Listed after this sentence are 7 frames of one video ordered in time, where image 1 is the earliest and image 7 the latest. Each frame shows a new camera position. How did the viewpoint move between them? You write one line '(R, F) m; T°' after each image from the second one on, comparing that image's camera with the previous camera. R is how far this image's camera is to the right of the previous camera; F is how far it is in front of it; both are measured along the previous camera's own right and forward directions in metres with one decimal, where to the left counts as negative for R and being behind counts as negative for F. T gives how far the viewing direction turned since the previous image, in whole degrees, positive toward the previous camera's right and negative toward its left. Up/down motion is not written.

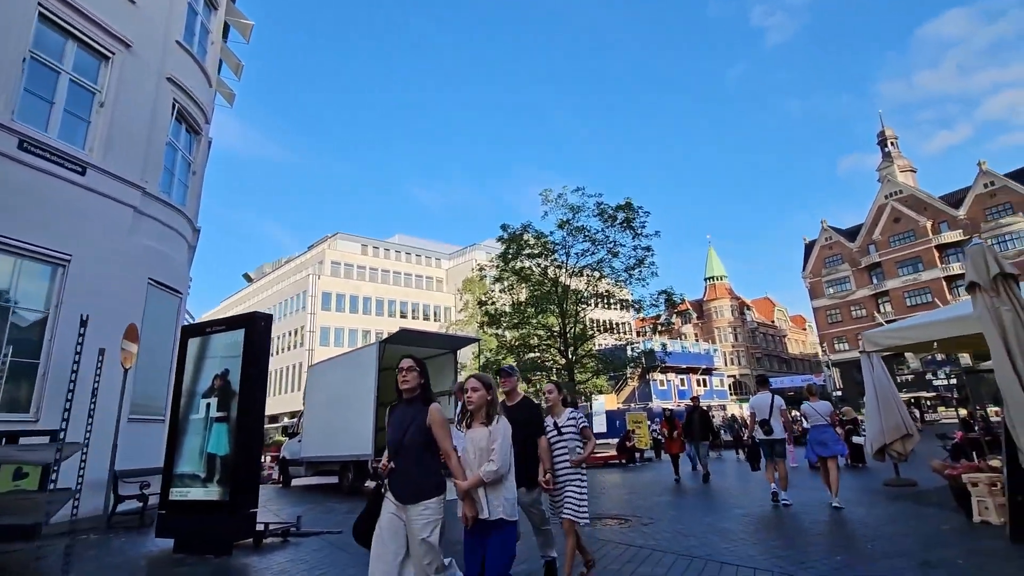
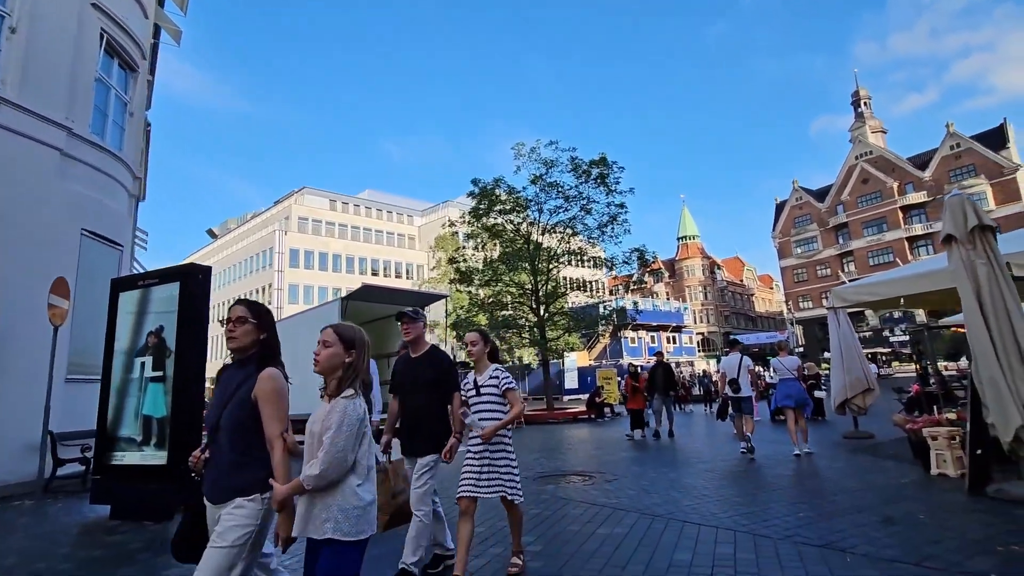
(+0.2, +0.4) m; +3°
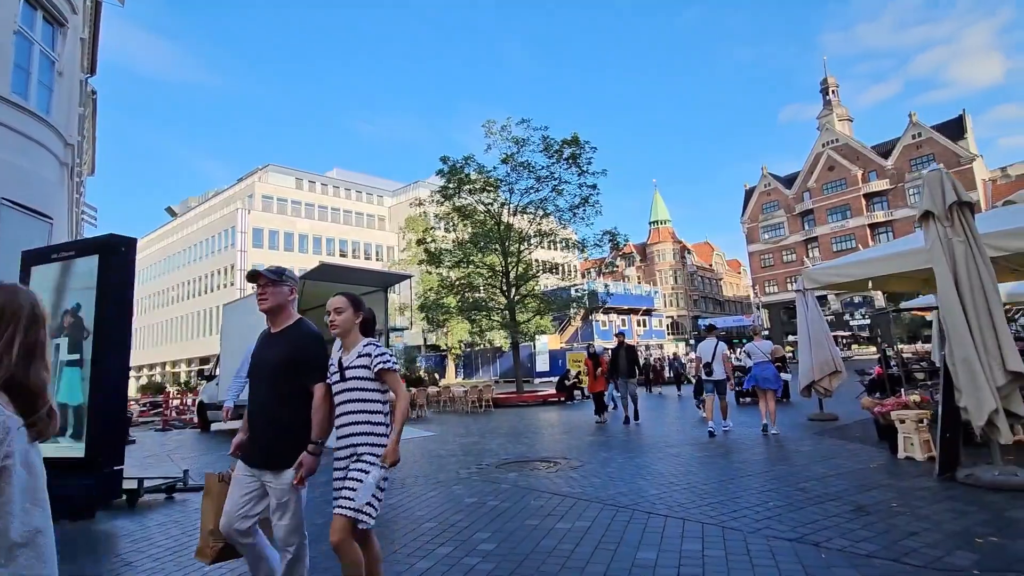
(+0.2, +0.4) m; +3°
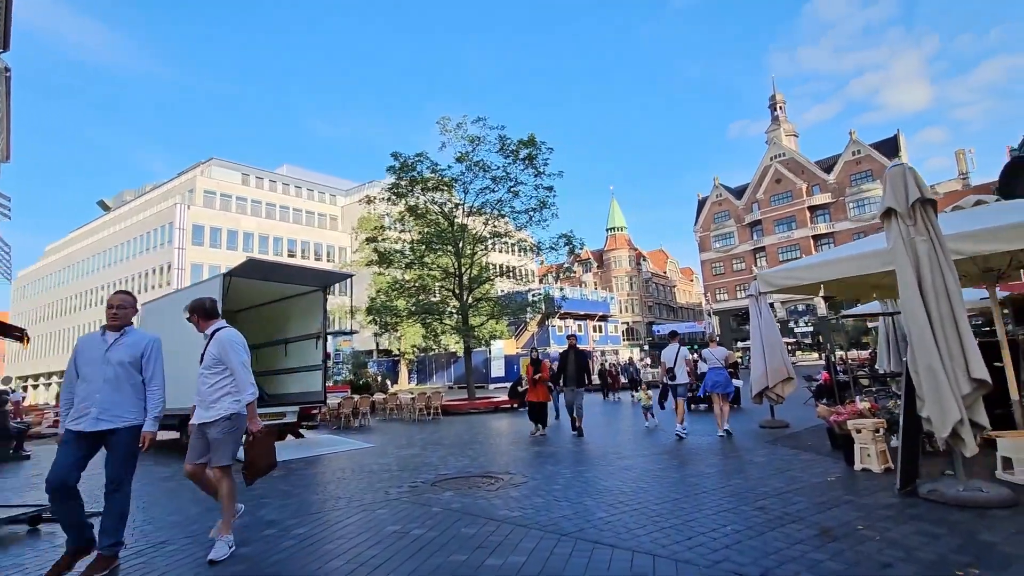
(+0.2, +0.6) m; +5°
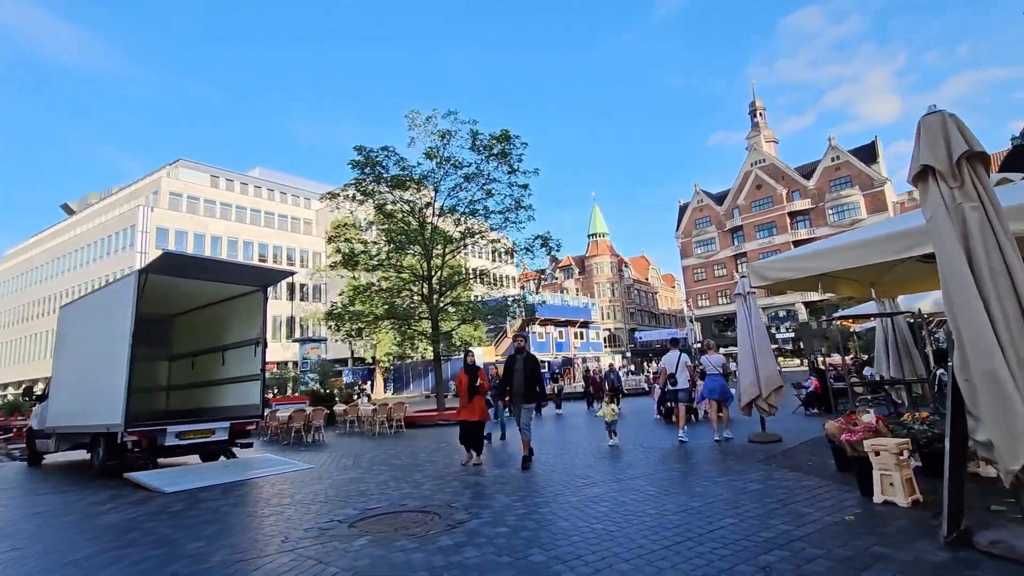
(+0.5, +1.3) m; +2°
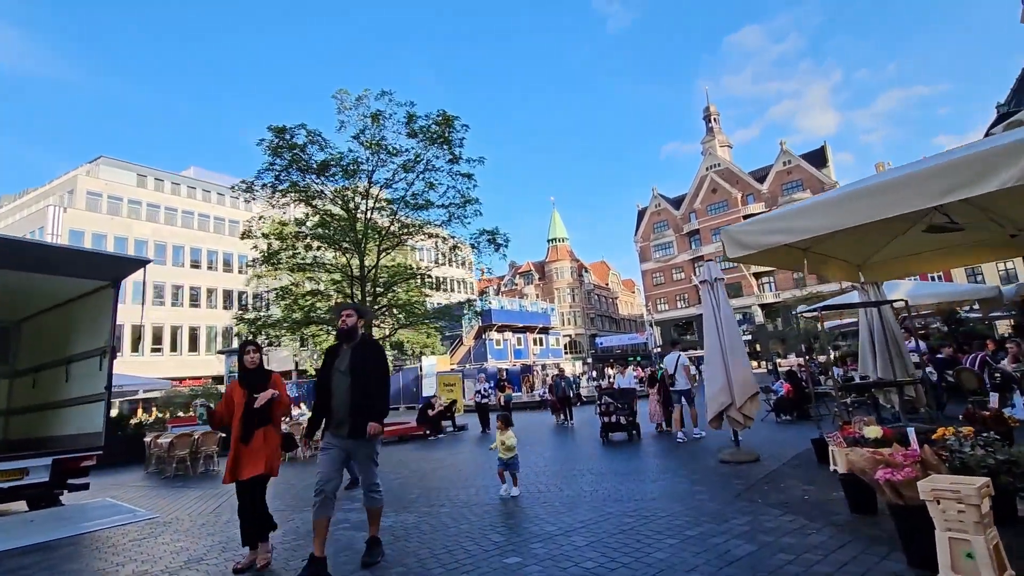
(+0.8, +2.0) m; +4°
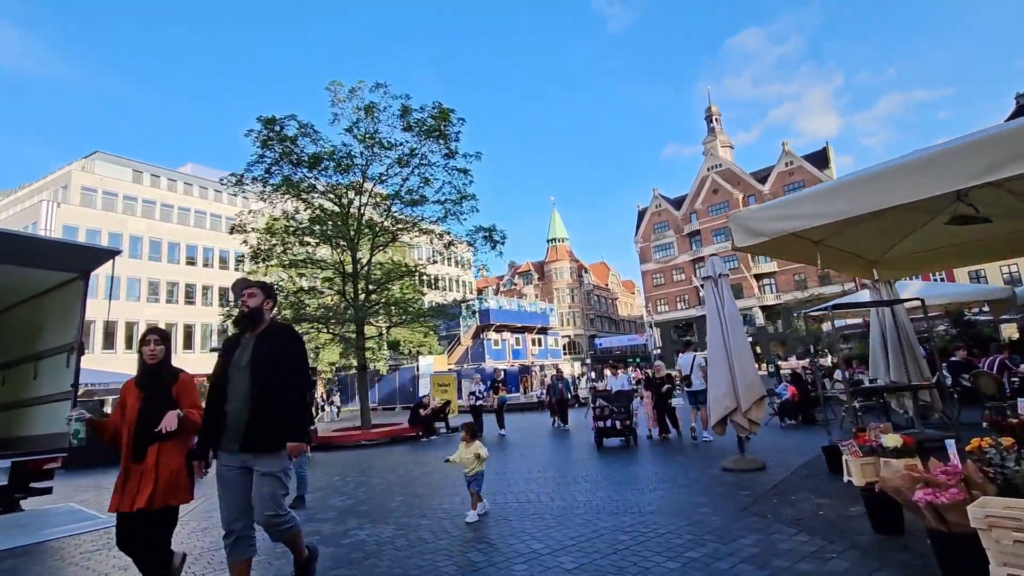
(+0.1, +0.5) m; 0°
